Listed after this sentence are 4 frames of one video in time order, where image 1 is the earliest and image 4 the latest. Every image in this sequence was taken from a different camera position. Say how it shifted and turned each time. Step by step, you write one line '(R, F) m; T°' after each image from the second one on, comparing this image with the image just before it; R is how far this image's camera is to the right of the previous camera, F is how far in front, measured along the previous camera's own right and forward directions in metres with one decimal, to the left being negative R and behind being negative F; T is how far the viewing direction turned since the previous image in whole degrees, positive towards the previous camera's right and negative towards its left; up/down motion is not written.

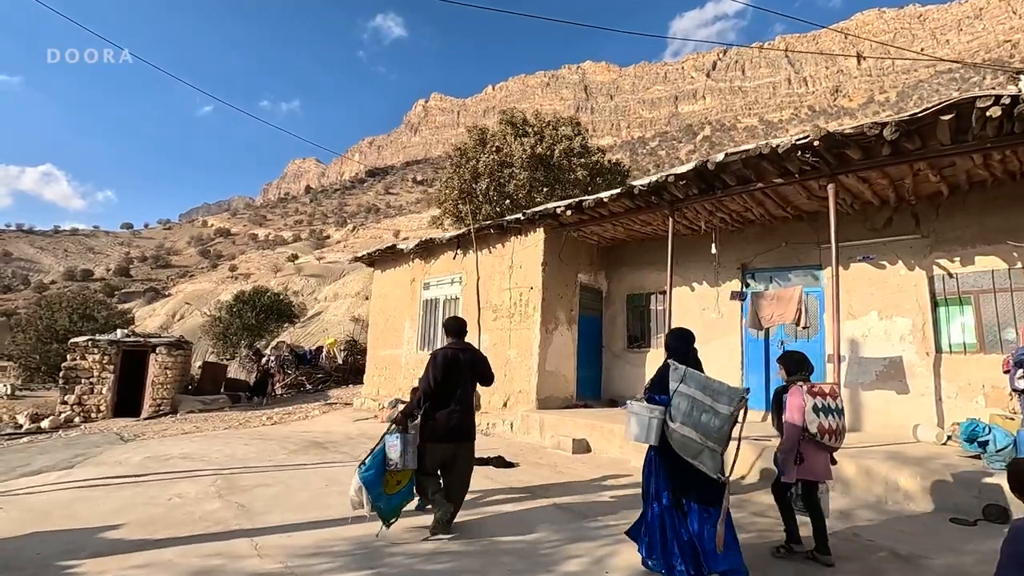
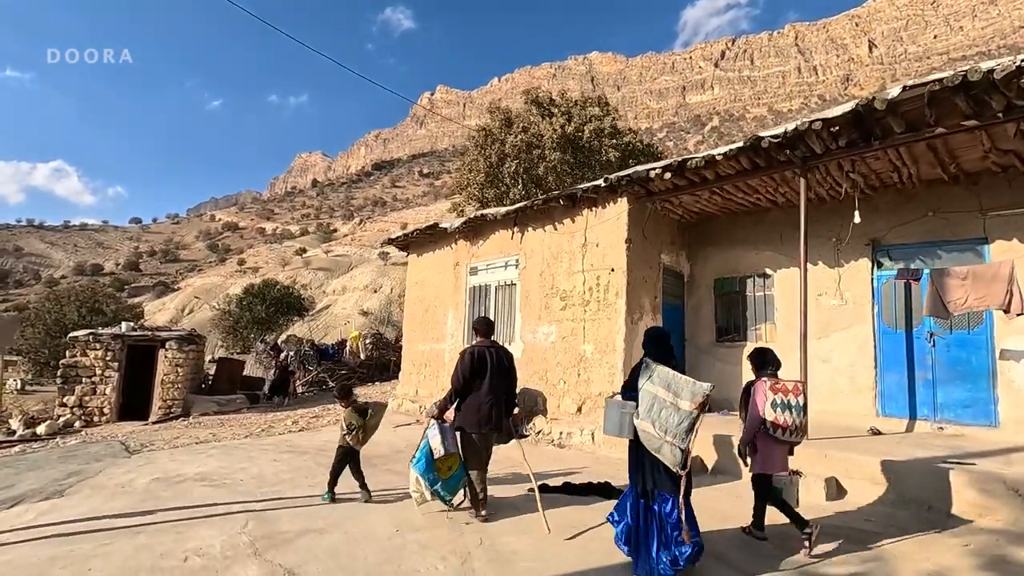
(-0.9, +1.6) m; -1°
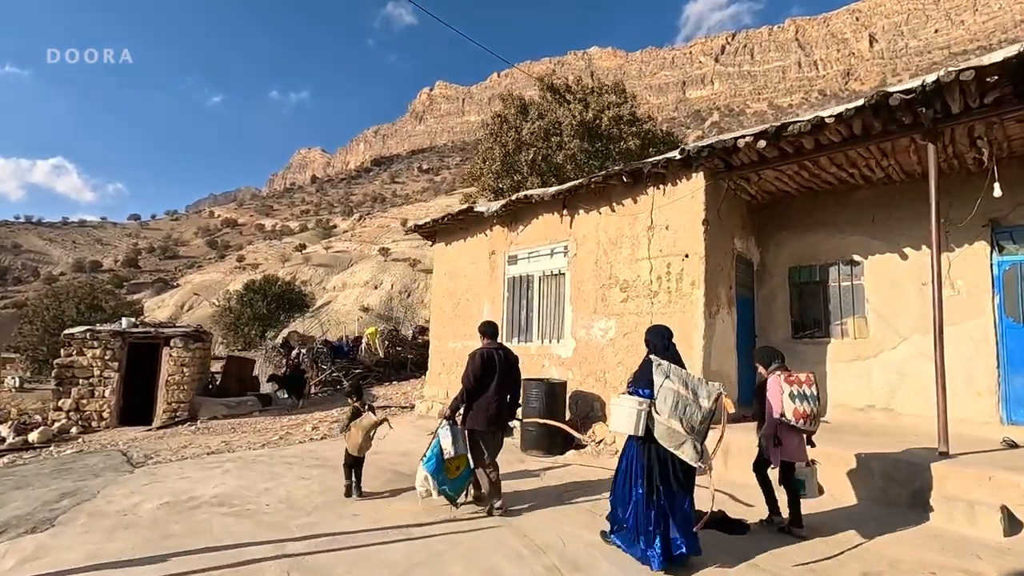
(-0.7, +1.0) m; 0°
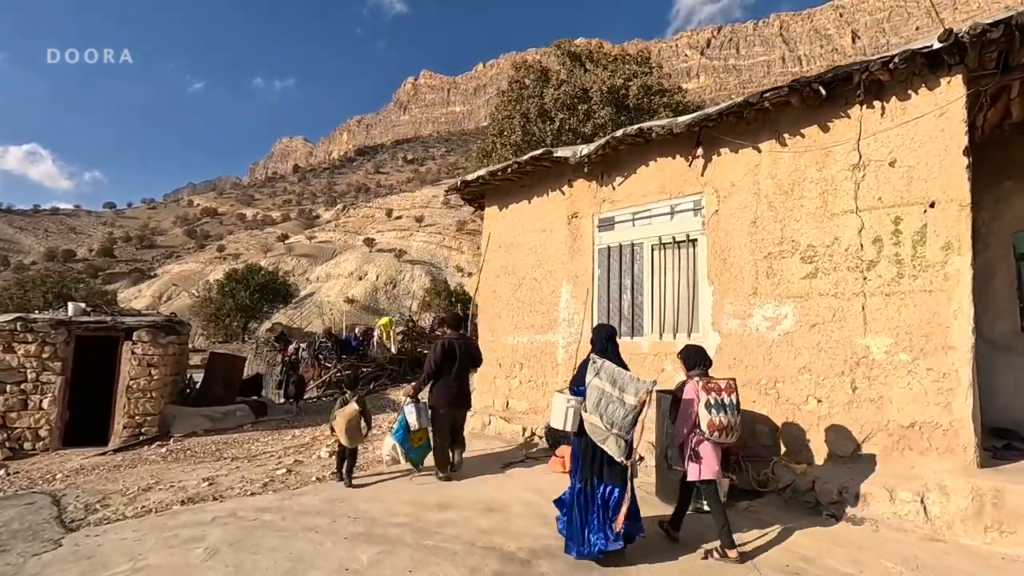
(-1.2, +2.5) m; +2°
